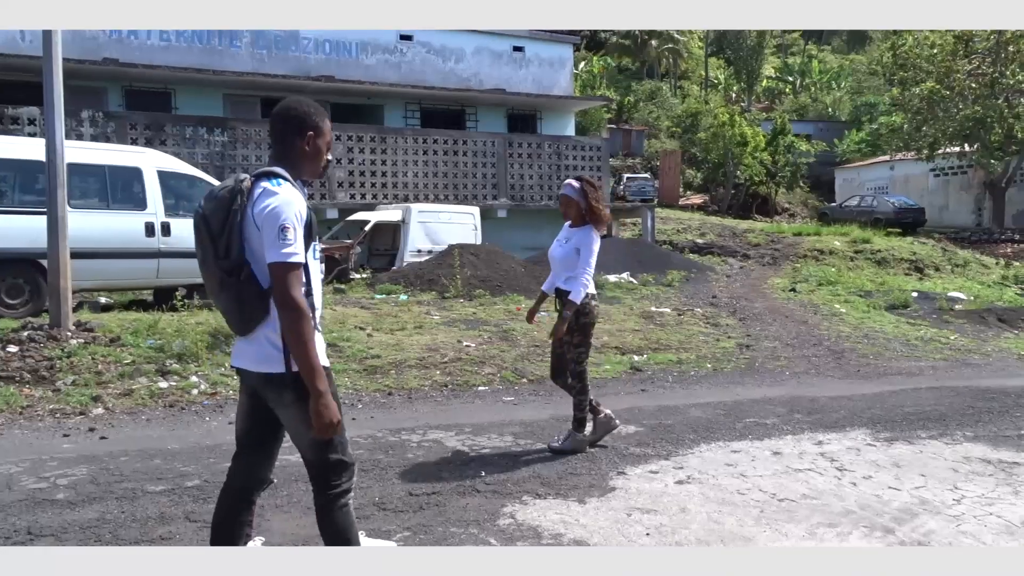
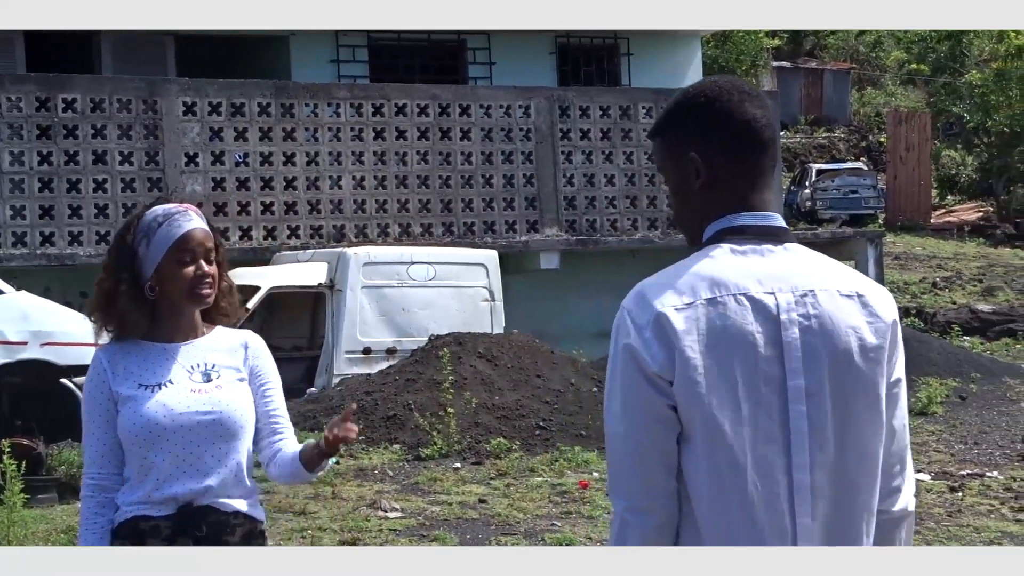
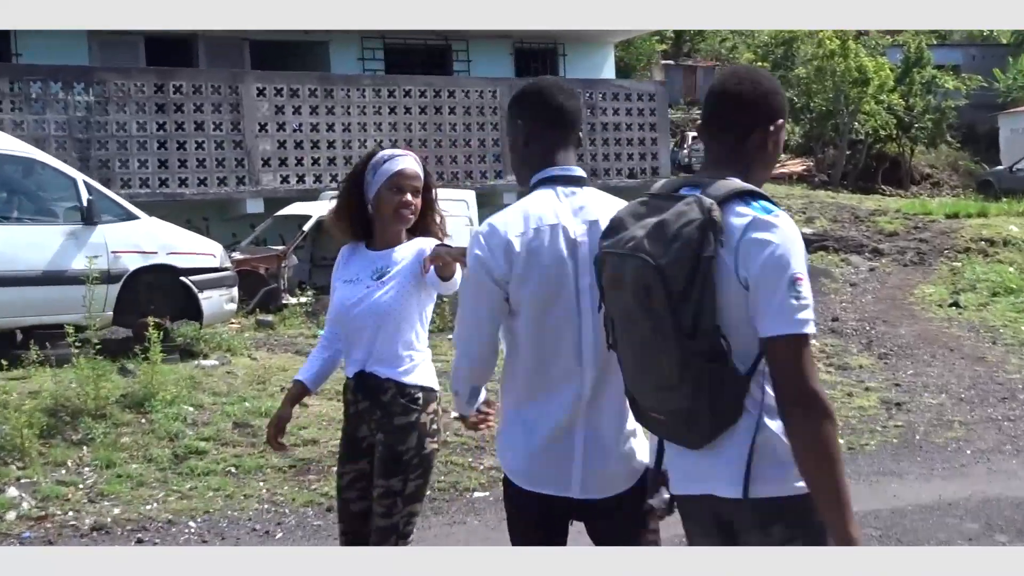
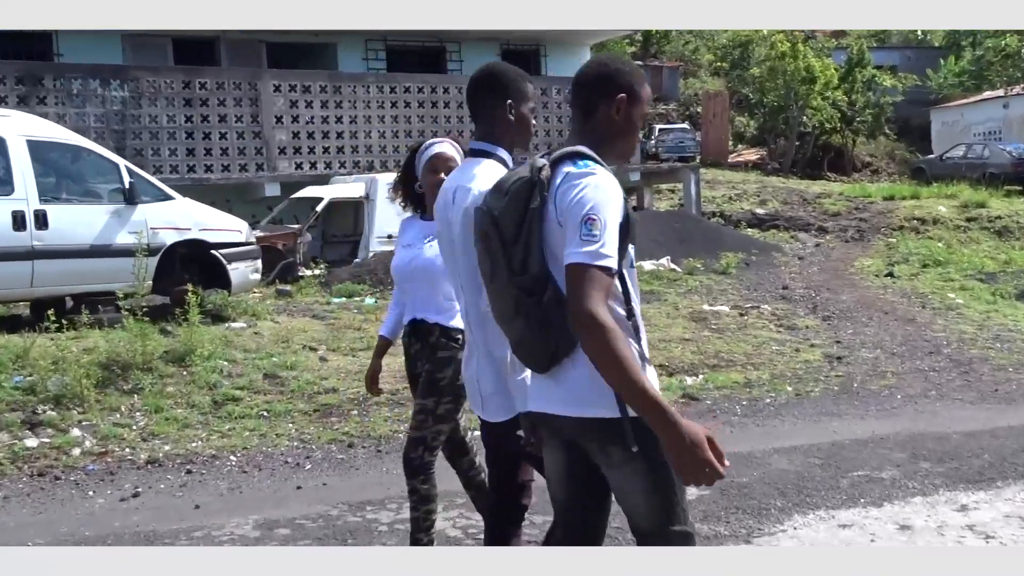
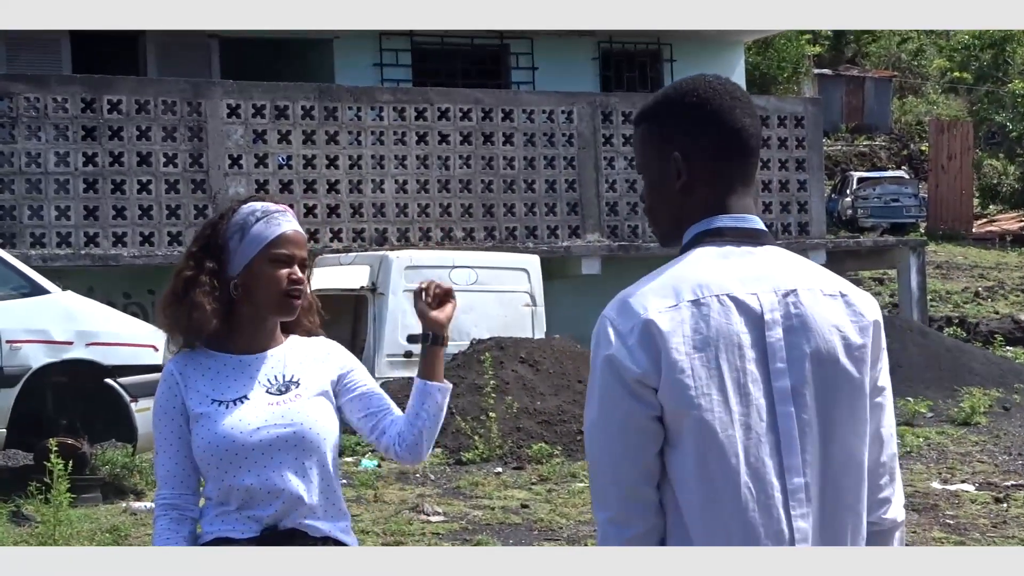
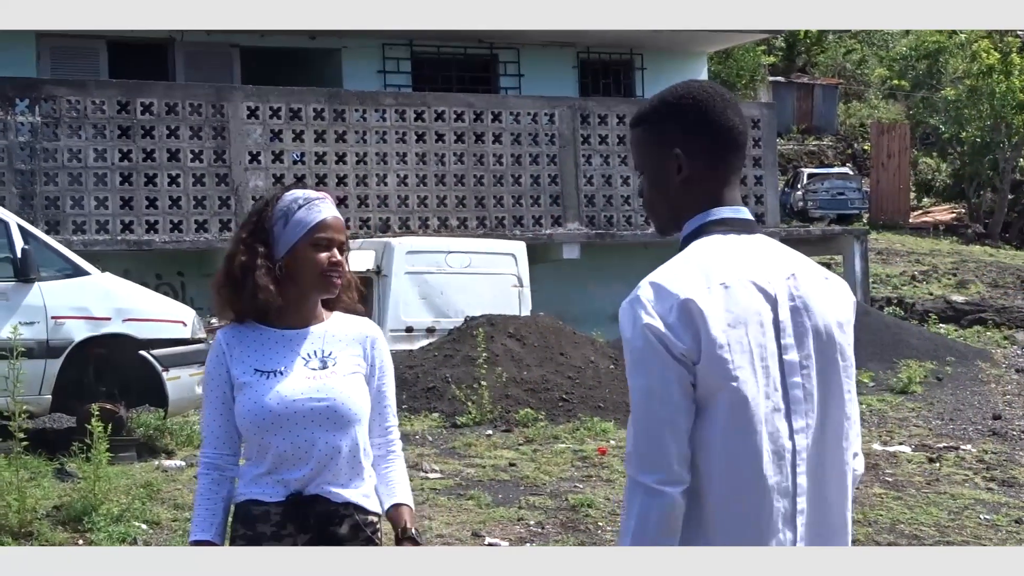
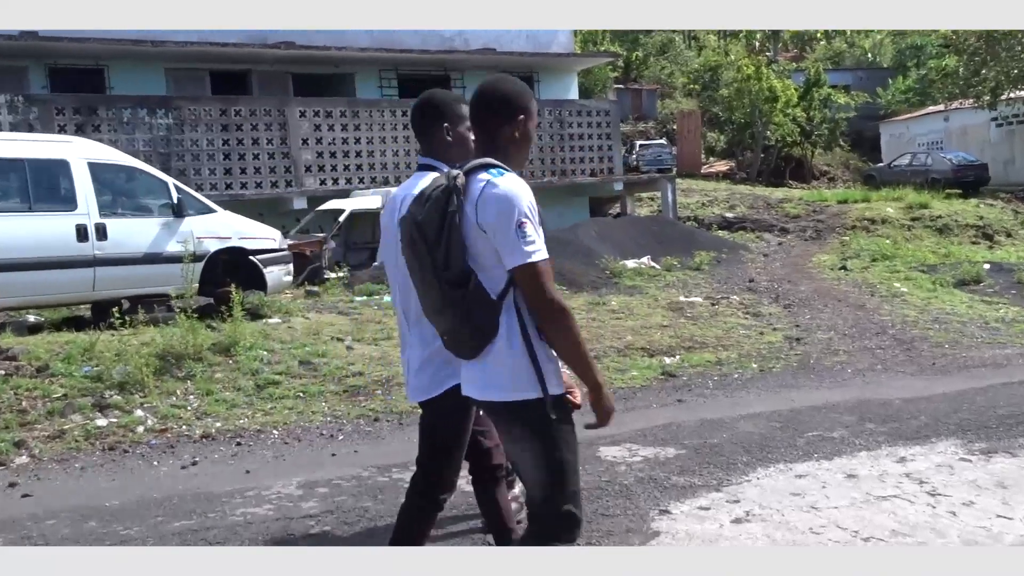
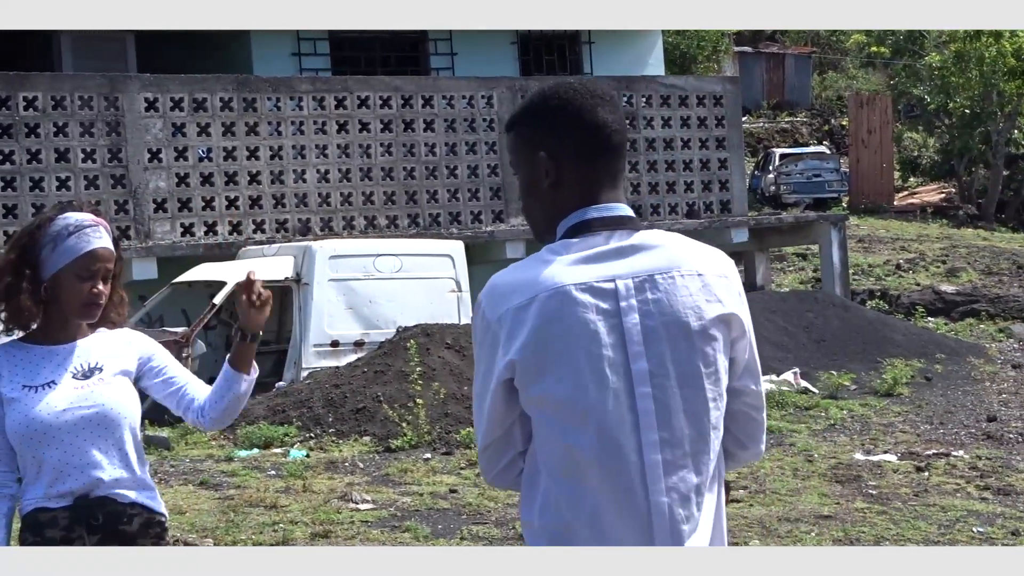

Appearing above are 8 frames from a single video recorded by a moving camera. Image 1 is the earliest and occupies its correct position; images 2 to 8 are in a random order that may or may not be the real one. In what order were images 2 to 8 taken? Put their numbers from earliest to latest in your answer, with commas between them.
7, 4, 3, 6, 5, 2, 8
